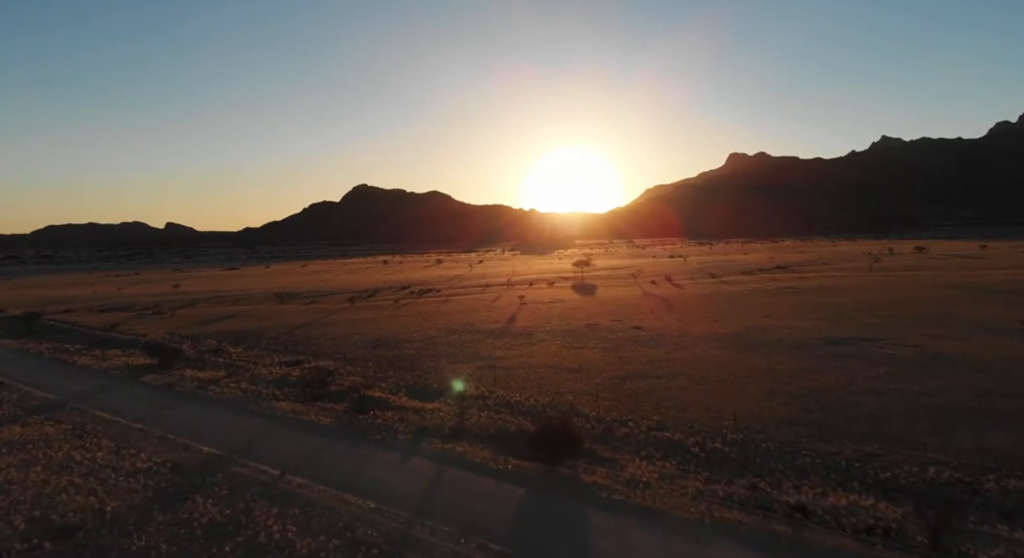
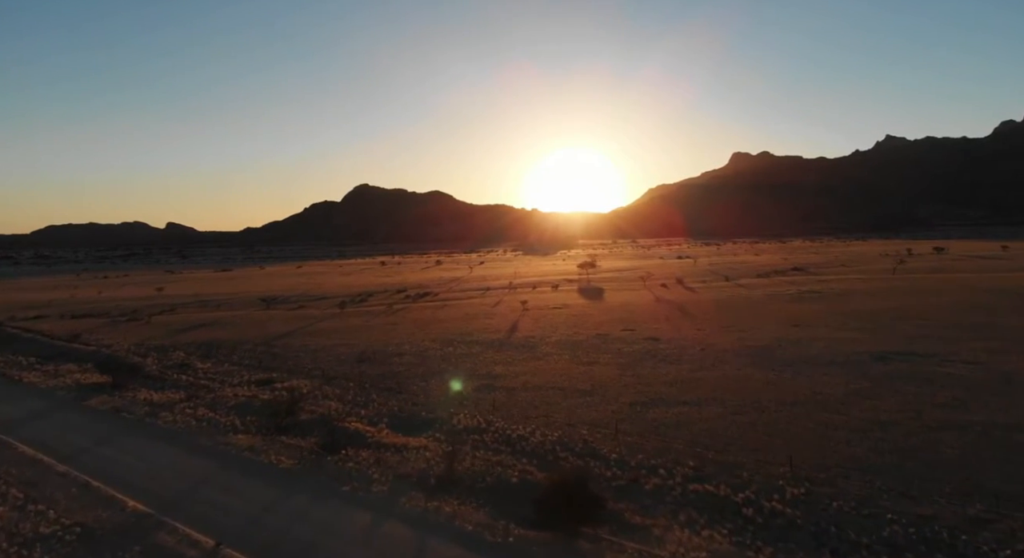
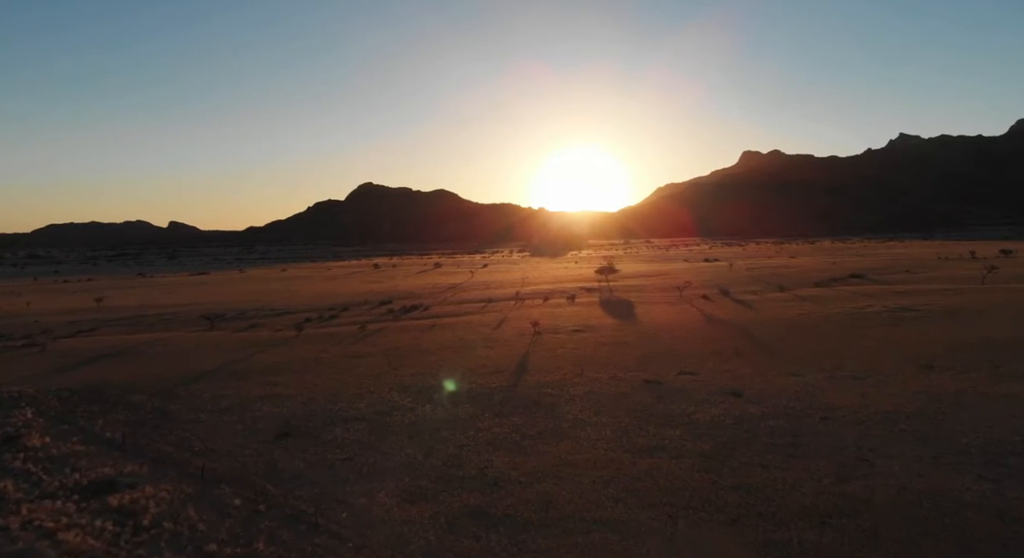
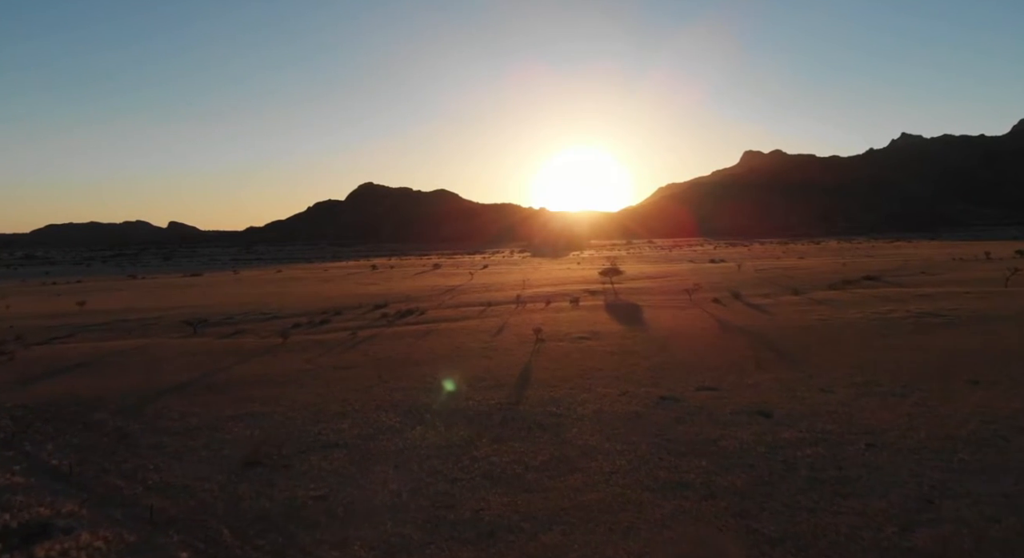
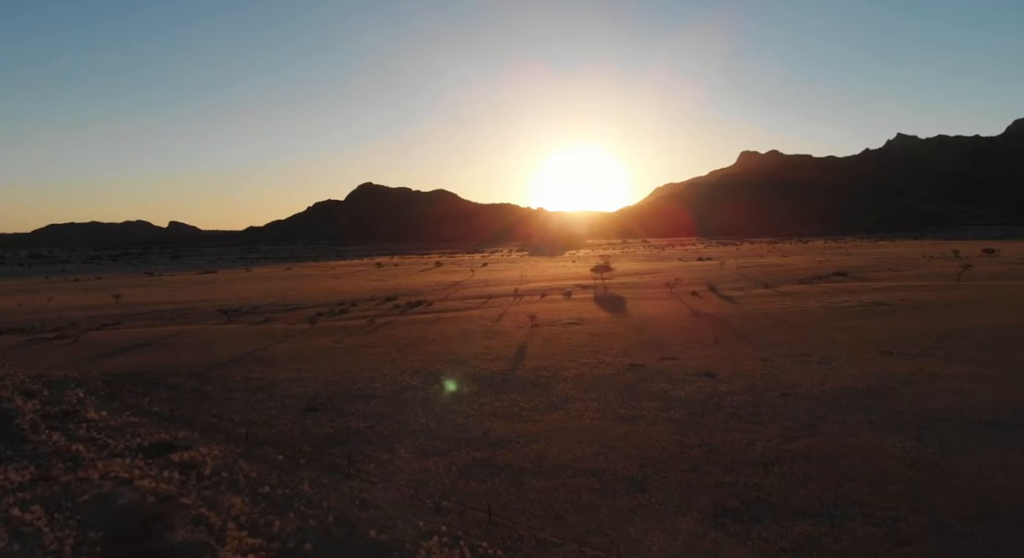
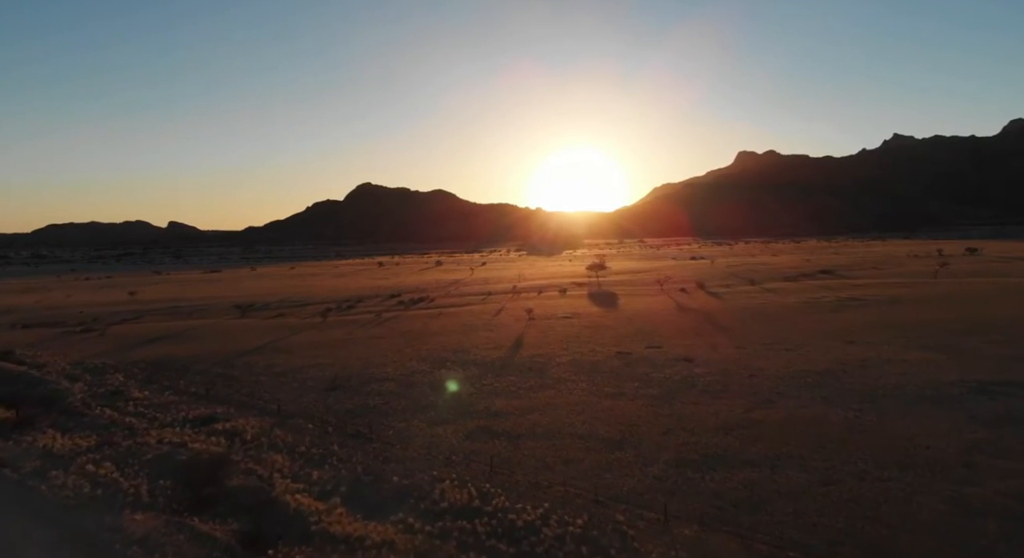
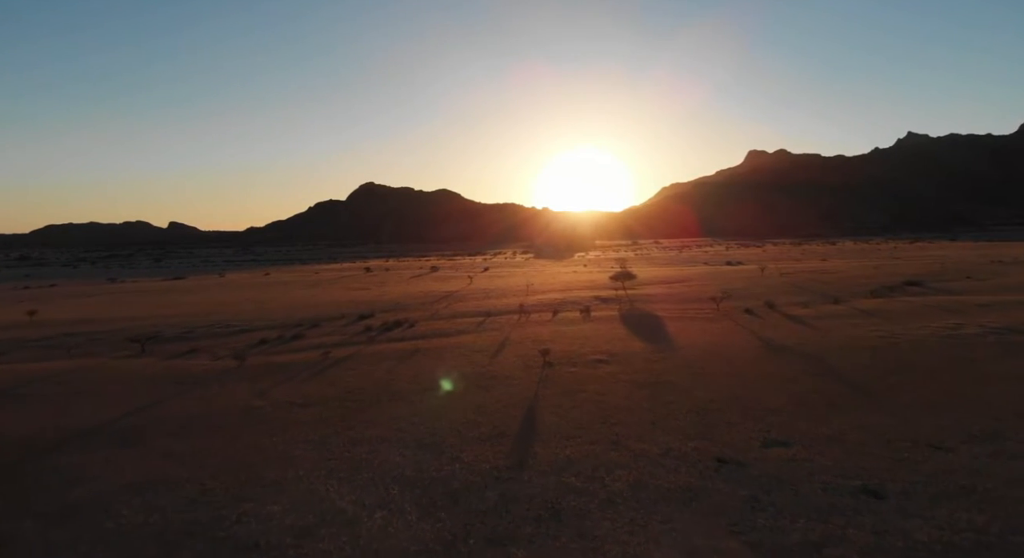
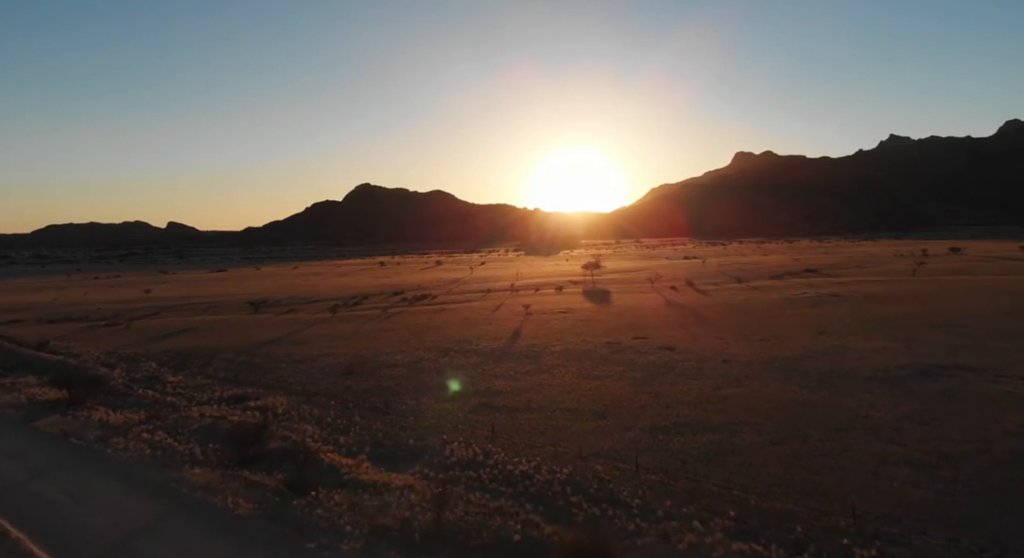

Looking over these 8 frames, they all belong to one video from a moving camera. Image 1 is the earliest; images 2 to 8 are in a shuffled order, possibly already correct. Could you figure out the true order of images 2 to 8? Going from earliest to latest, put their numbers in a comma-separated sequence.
2, 8, 6, 5, 3, 4, 7
